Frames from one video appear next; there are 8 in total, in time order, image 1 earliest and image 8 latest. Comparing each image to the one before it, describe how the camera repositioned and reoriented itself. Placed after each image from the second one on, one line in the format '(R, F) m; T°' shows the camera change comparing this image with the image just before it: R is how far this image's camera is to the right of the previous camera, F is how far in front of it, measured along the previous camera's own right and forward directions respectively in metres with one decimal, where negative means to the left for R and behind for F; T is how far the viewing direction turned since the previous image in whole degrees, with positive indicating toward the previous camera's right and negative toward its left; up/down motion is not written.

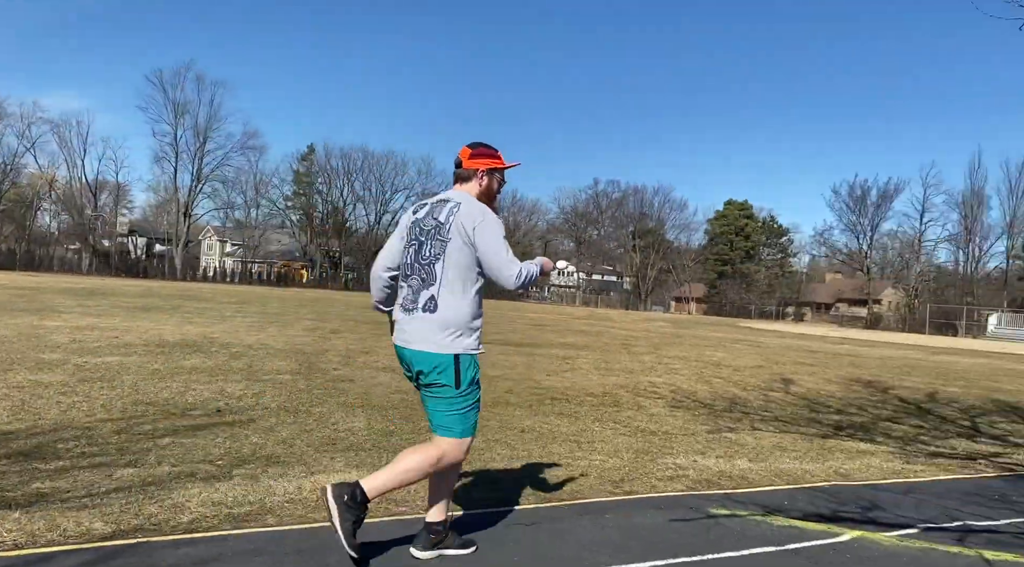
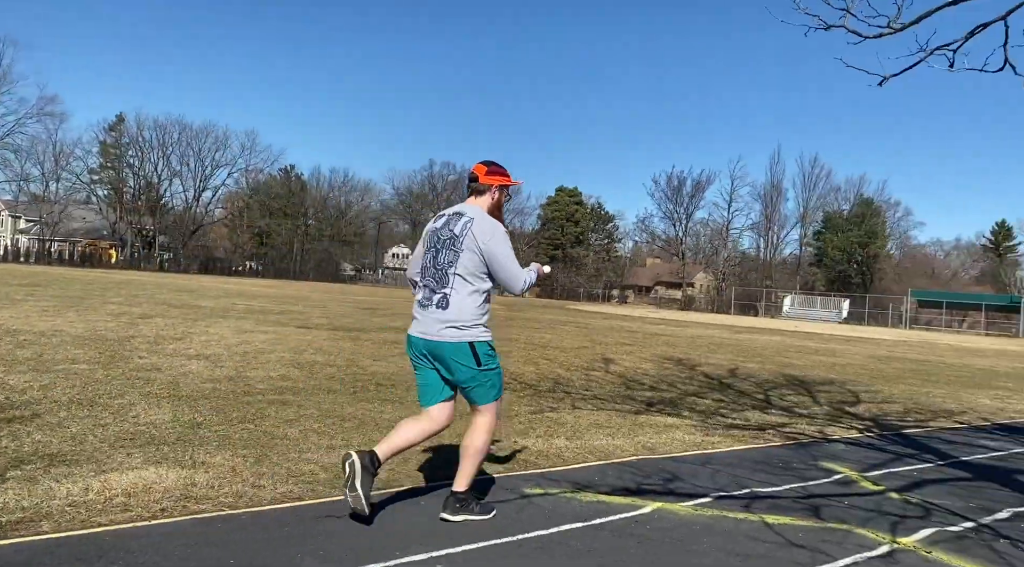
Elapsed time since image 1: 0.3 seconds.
(+0.1, +0.1) m; +12°
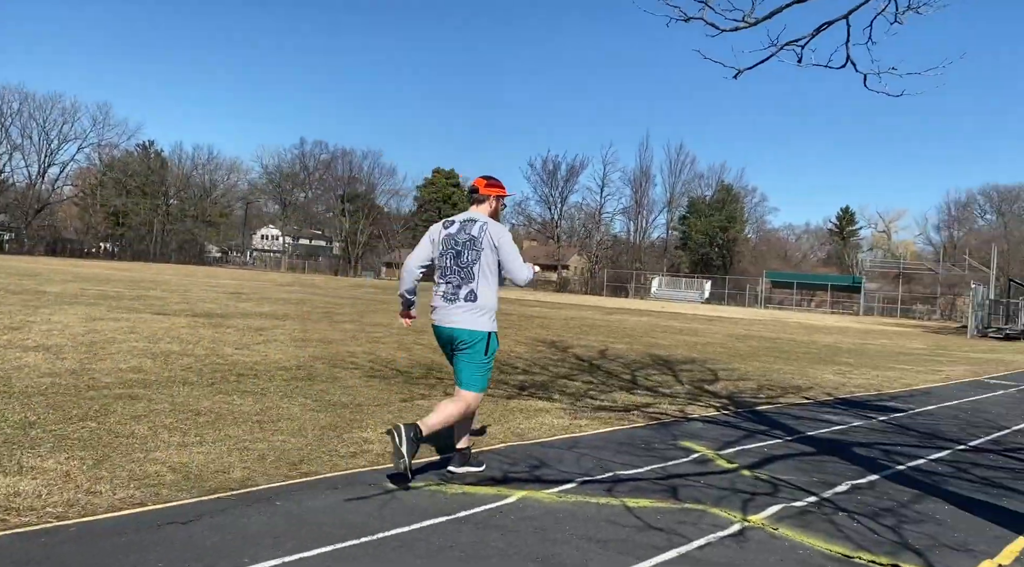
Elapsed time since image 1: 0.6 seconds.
(+0.1, +0.1) m; +9°
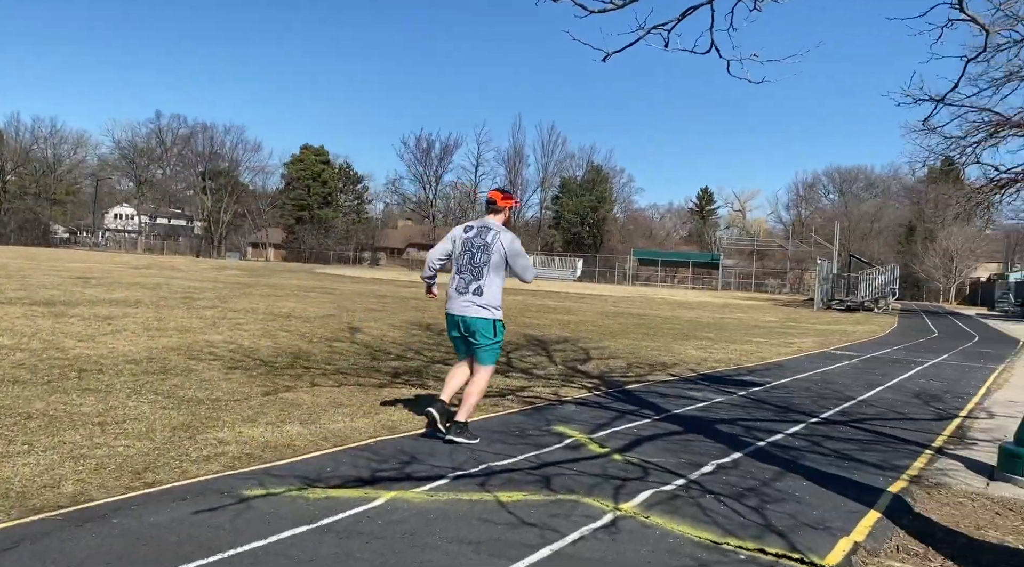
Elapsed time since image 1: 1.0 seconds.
(+0.1, +0.2) m; +9°
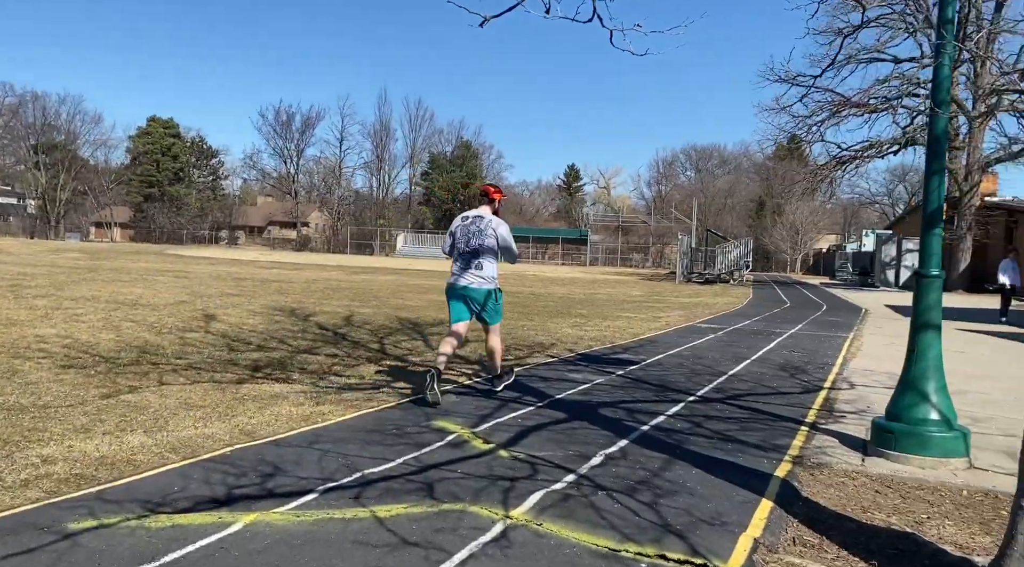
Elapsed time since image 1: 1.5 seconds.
(0.0, +0.4) m; +9°
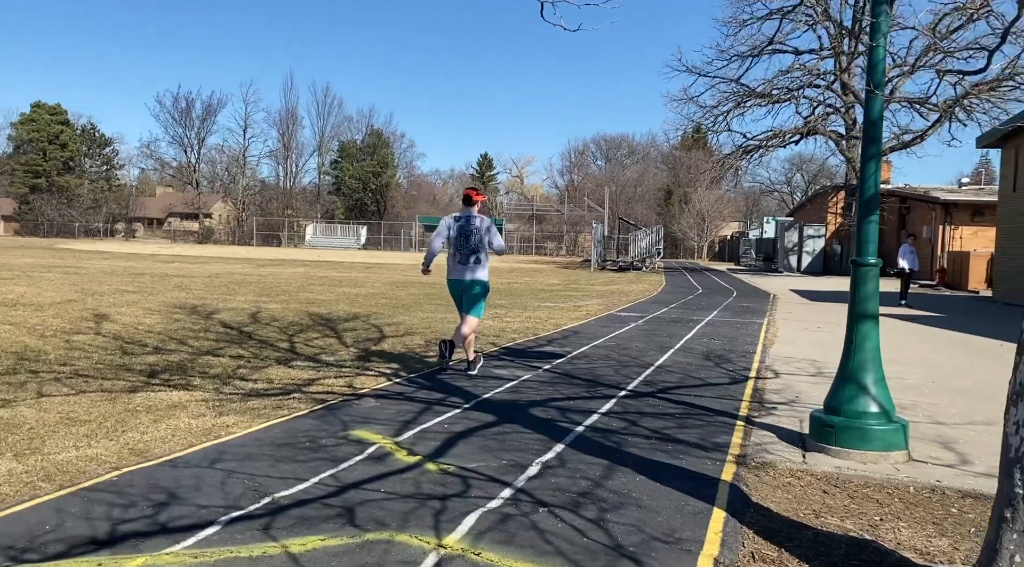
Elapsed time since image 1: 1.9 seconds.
(-0.1, +0.4) m; +6°
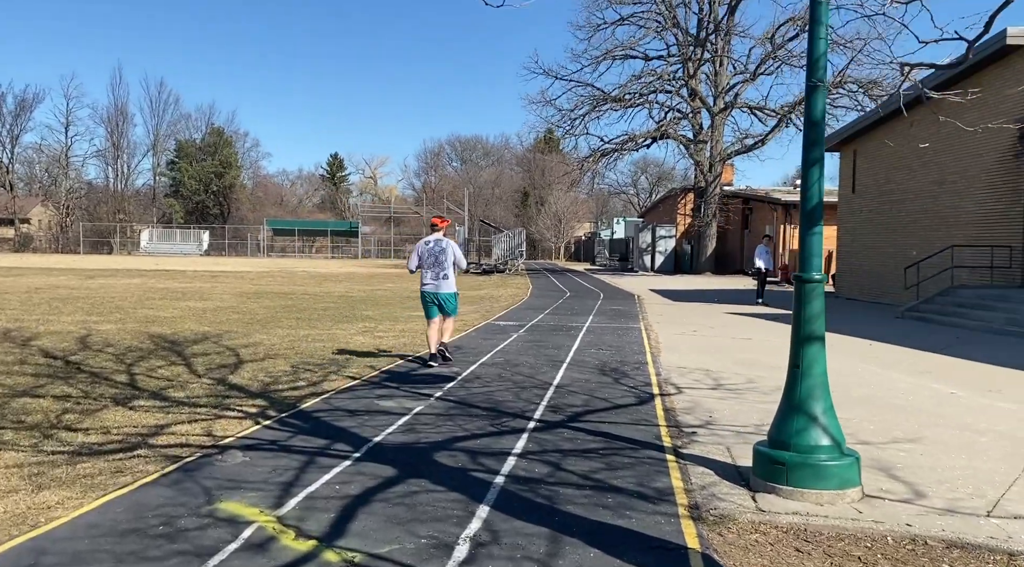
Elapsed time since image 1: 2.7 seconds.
(-0.3, +0.9) m; +11°
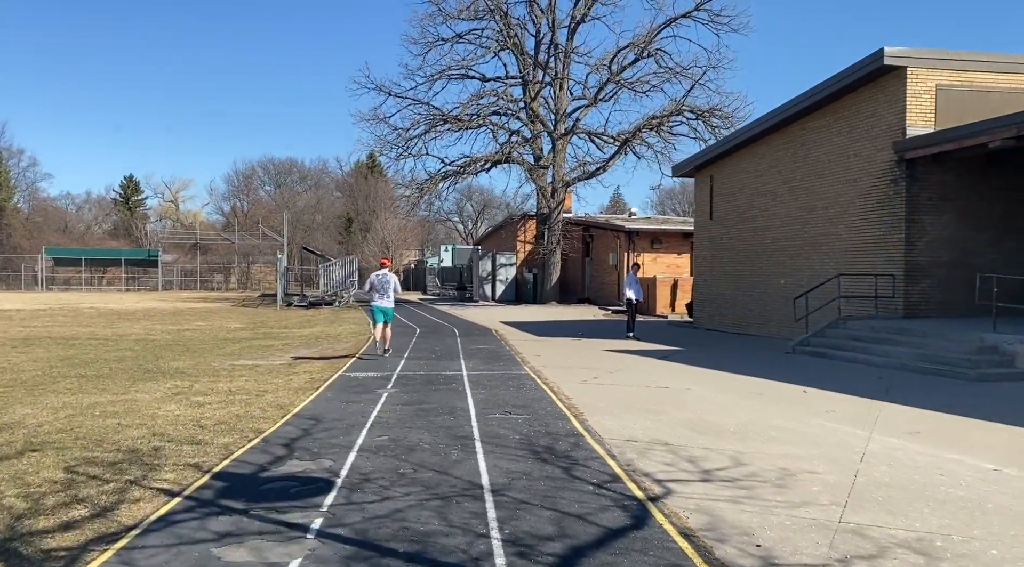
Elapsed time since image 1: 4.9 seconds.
(-0.6, +2.7) m; +13°
